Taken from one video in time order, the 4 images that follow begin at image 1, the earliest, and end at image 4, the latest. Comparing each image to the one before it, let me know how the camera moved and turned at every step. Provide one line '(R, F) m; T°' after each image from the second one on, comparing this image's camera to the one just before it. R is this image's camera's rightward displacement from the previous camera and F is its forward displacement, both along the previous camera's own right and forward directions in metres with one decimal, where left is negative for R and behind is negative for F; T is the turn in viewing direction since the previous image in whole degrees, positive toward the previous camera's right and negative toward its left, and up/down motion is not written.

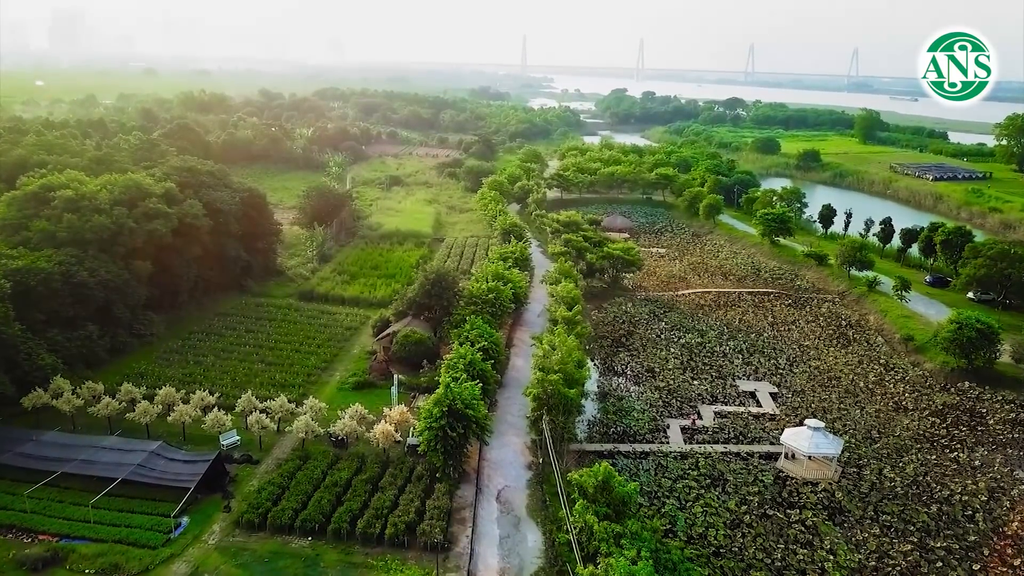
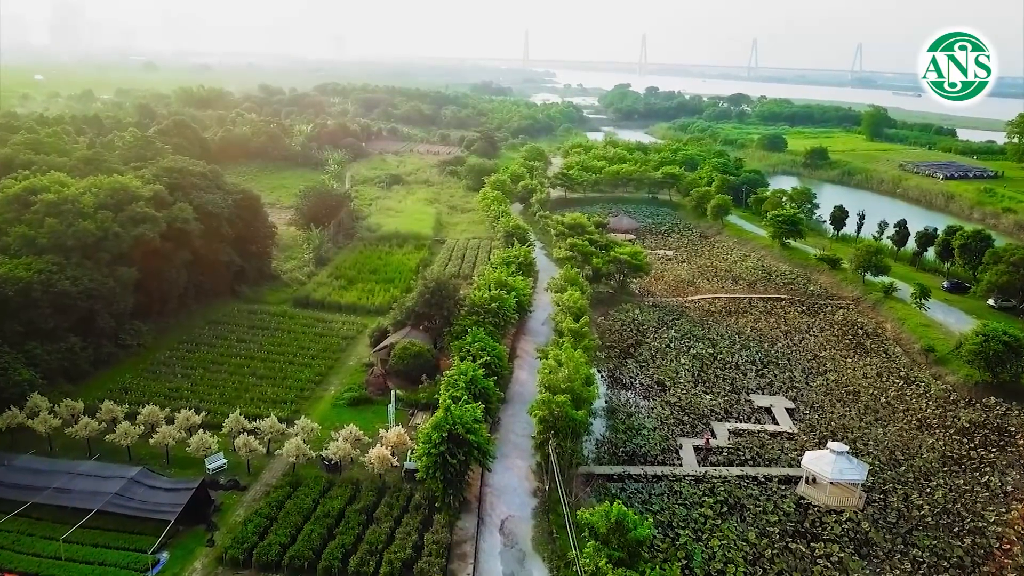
(-0.1, +1.2) m; 0°
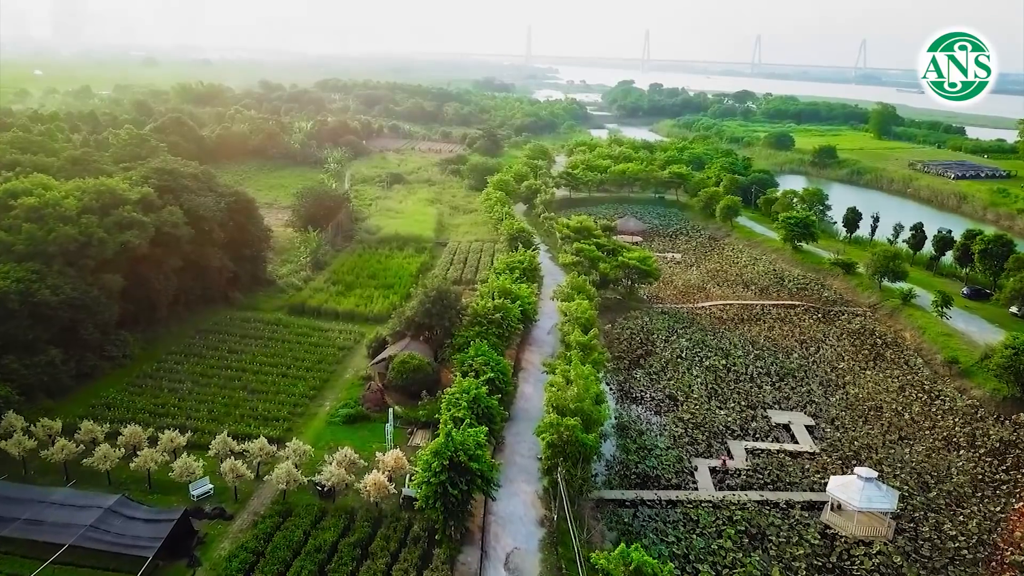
(-0.1, +1.2) m; 0°
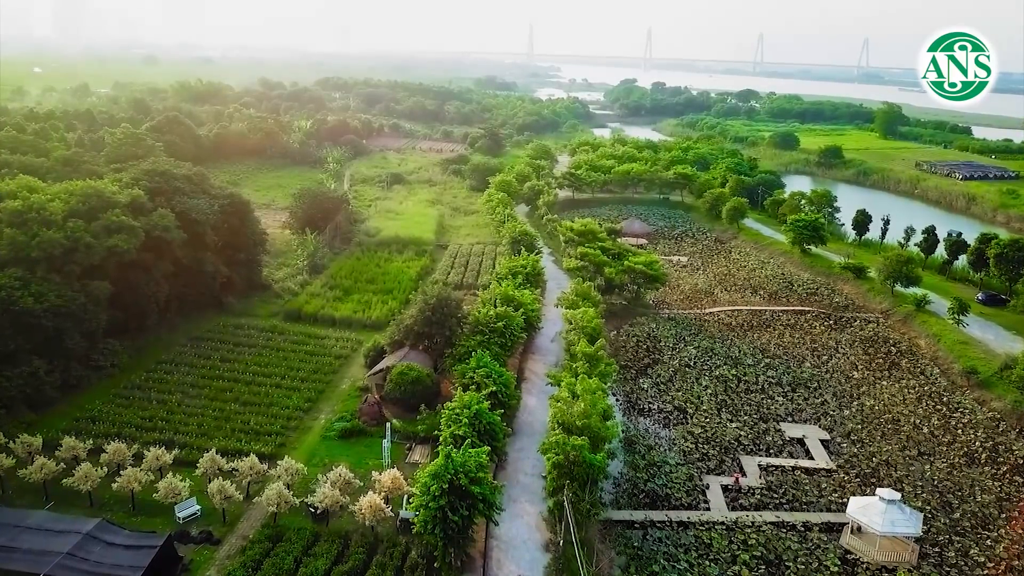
(-0.1, +0.9) m; 0°
